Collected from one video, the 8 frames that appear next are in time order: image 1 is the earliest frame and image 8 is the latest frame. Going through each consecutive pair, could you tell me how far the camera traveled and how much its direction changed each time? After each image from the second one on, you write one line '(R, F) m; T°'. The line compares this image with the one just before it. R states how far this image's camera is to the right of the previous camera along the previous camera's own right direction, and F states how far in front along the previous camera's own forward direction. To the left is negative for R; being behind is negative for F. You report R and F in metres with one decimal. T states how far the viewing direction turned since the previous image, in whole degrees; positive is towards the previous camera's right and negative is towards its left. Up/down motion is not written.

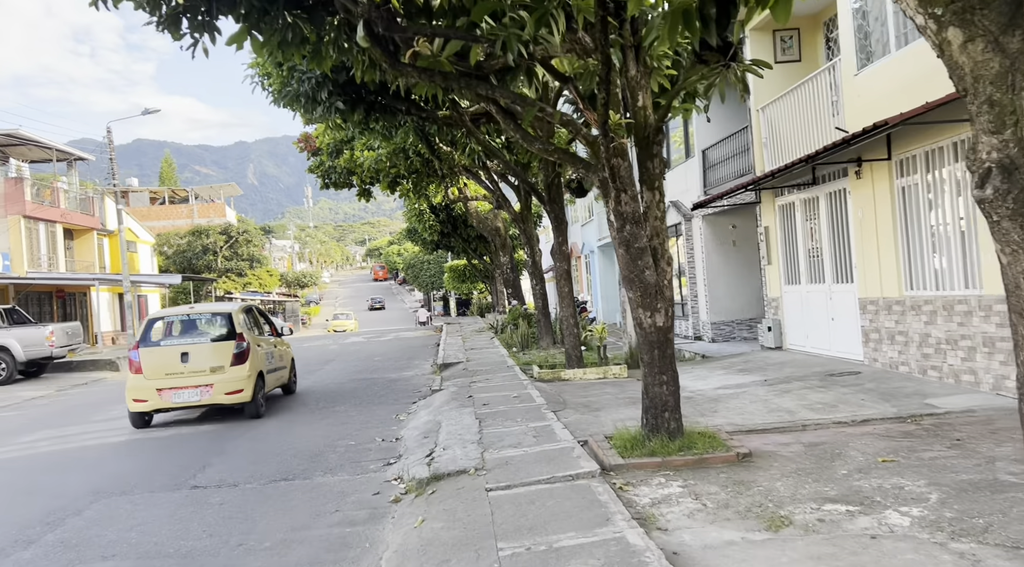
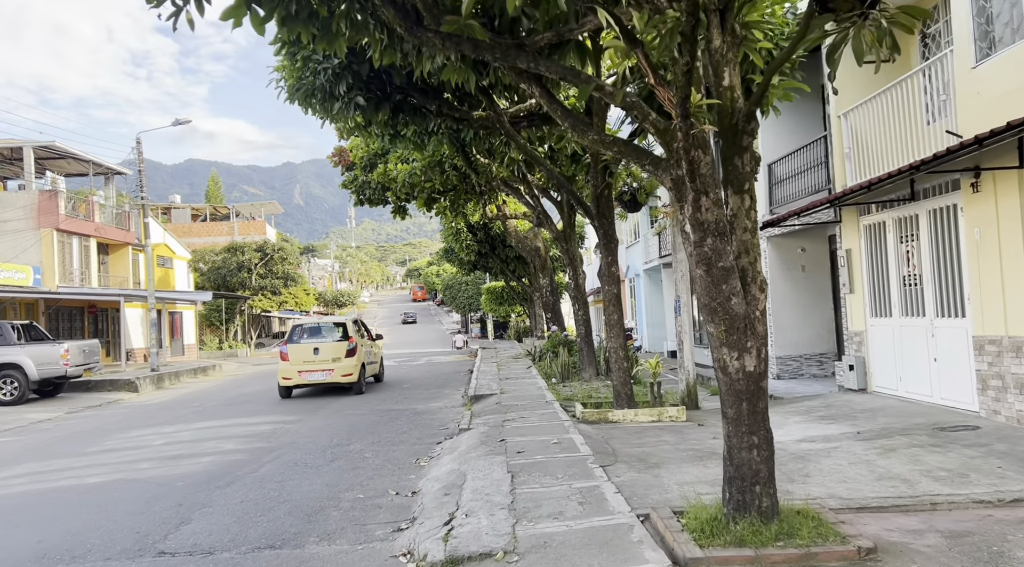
(0.0, +1.5) m; -3°
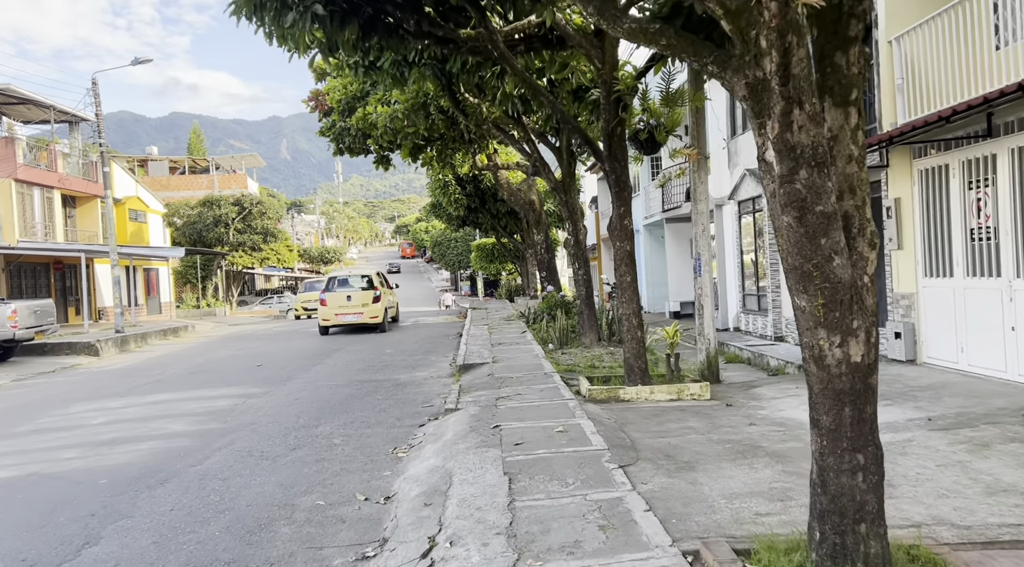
(-0.1, +1.6) m; +1°
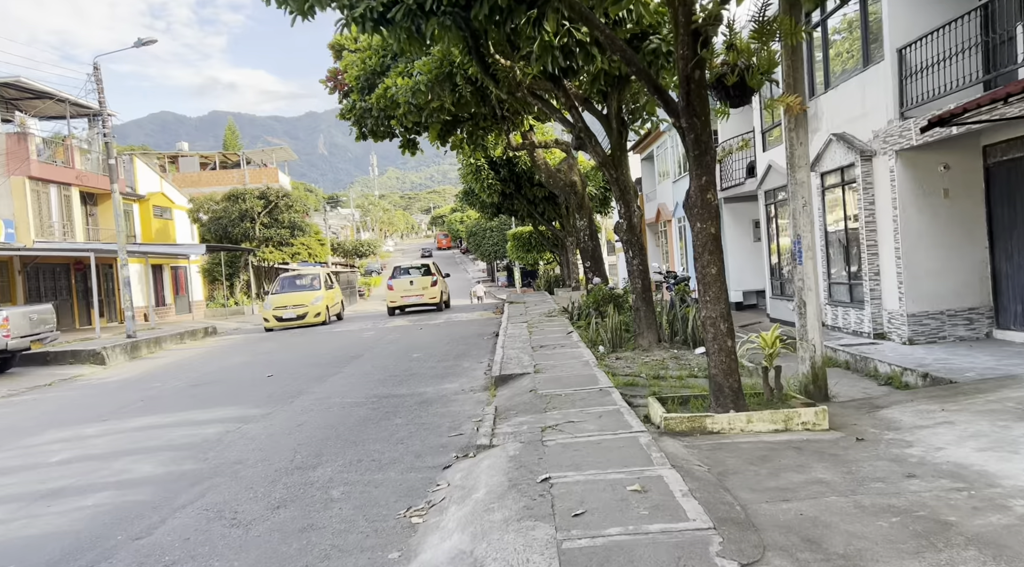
(-0.1, +2.1) m; -3°
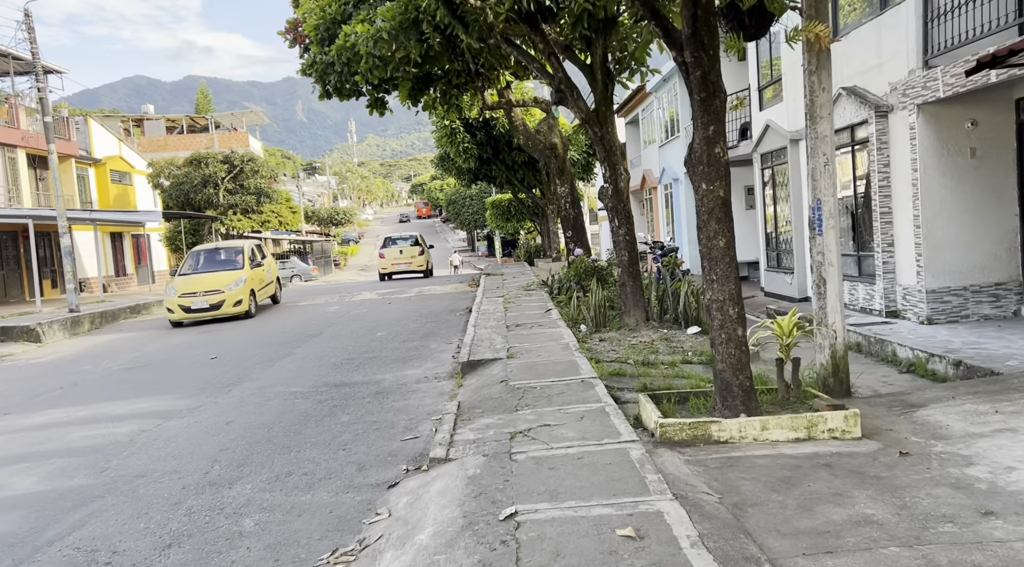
(+0.1, +1.3) m; +1°
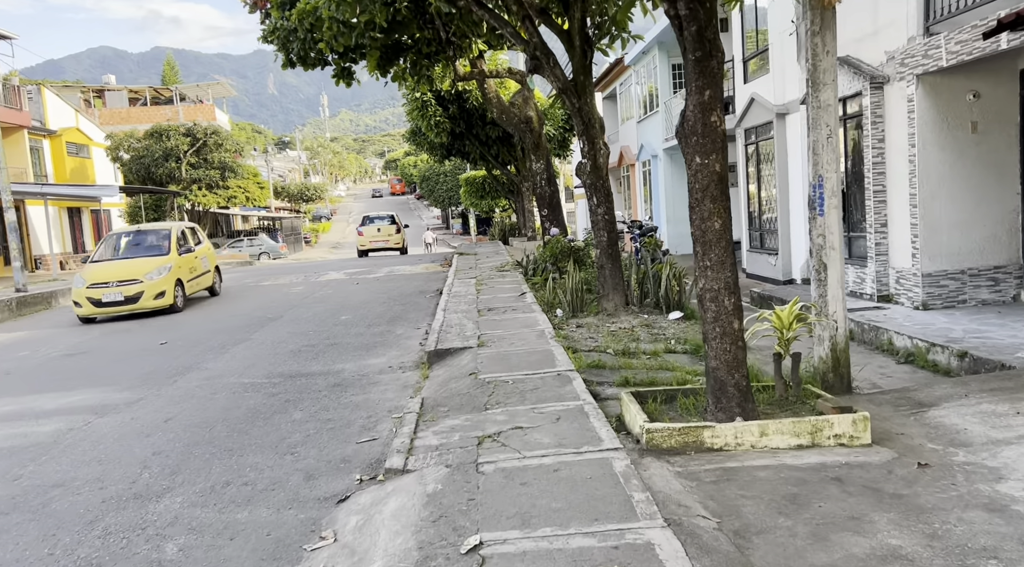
(0.0, +0.7) m; +2°
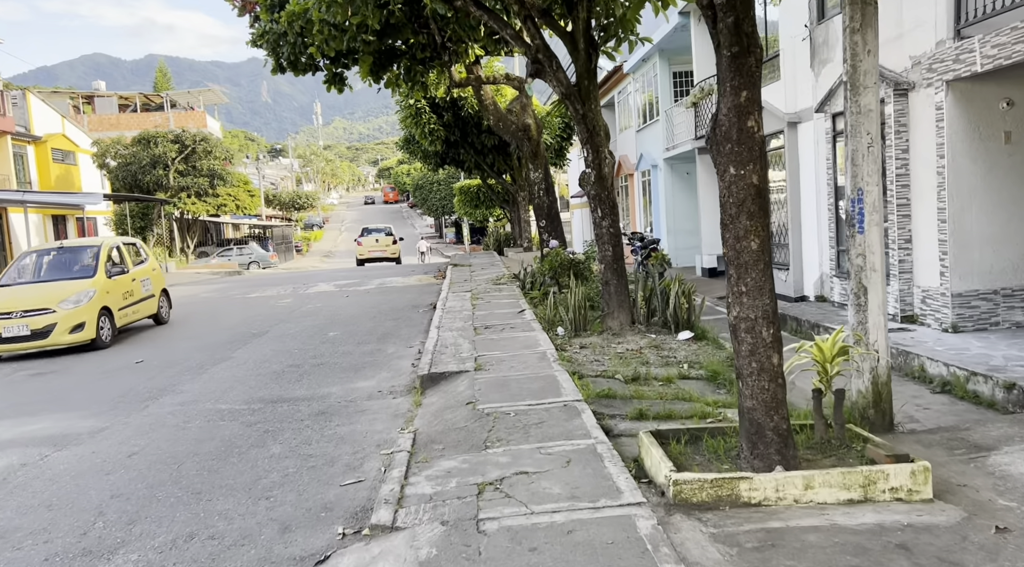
(-0.1, +0.6) m; 0°
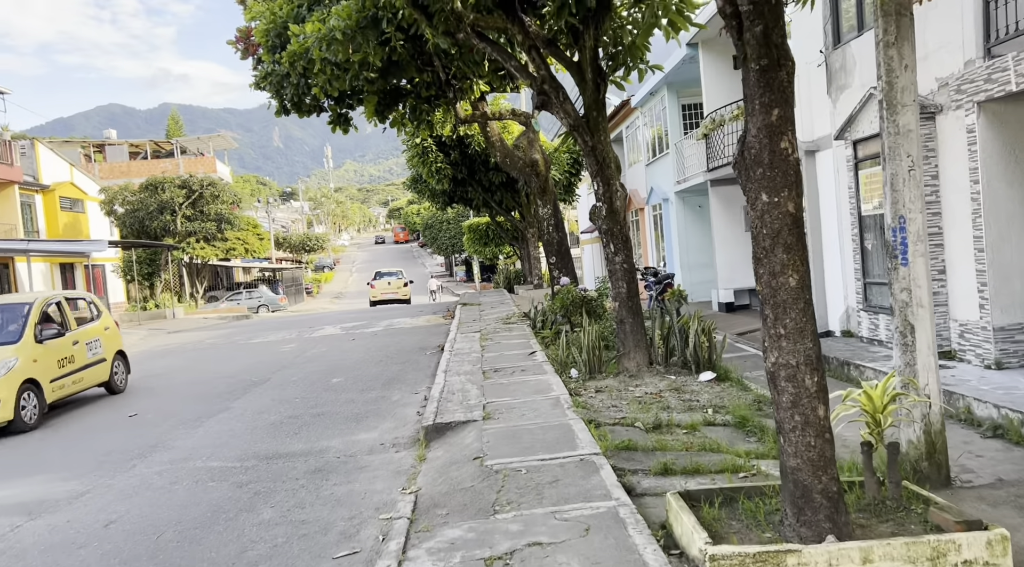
(0.0, +0.5) m; -1°
